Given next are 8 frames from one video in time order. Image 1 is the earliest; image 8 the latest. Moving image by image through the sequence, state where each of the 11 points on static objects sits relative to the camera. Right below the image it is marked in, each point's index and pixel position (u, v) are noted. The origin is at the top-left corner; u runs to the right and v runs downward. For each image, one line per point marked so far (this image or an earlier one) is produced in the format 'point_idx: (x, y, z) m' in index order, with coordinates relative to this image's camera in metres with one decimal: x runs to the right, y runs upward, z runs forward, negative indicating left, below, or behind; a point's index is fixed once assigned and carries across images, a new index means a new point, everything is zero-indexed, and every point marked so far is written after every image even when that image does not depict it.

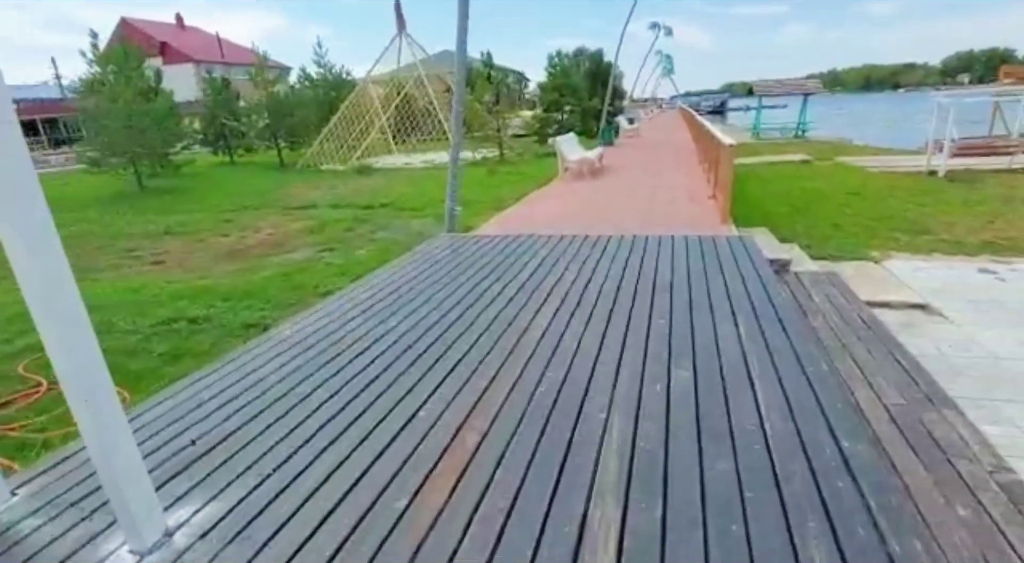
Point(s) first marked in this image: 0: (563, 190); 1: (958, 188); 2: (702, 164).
0: (+1.0, +1.7, +9.9) m
1: (+10.0, +2.1, +11.7) m
2: (+4.0, +2.3, +10.8) m
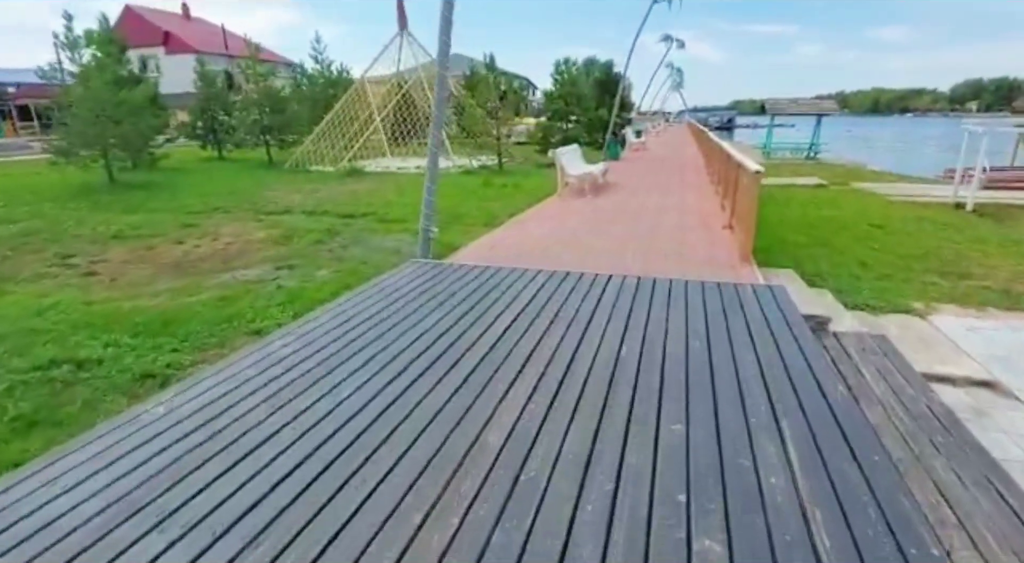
0: (+0.9, +1.2, +8.9) m
1: (+9.9, +1.1, +10.7) m
2: (+3.9, +1.7, +9.8) m
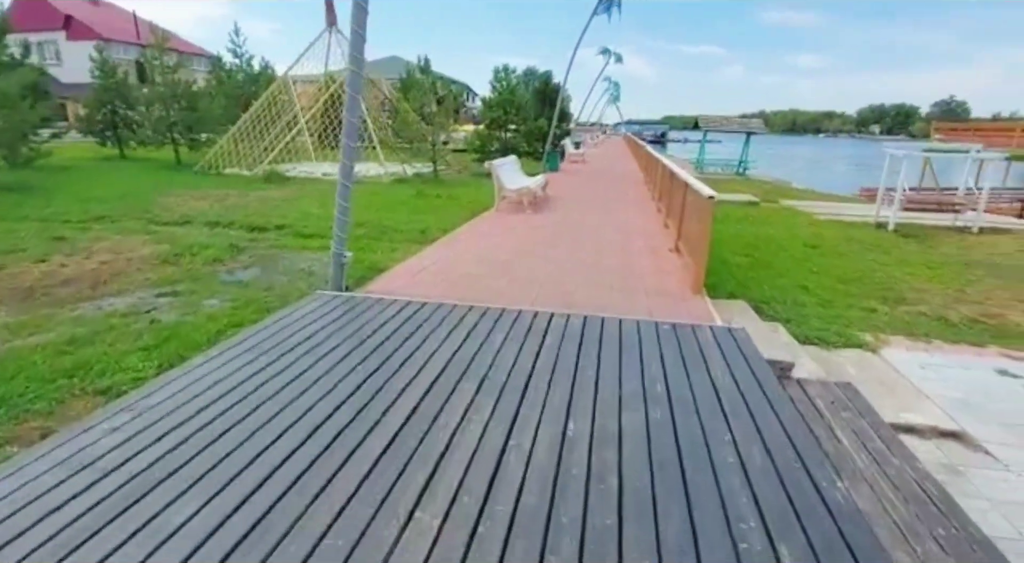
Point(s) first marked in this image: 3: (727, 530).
0: (-0.2, +0.9, +8.3) m
1: (+8.6, +0.7, +11.1) m
2: (+2.7, +1.3, +9.5) m
3: (+0.8, -0.9, +1.9) m
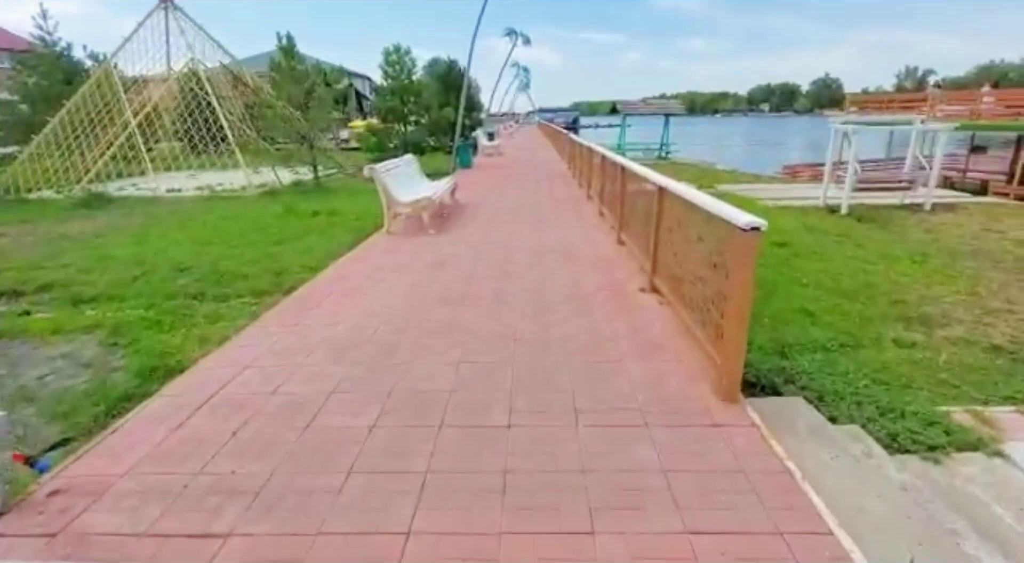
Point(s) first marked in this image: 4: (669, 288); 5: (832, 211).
0: (-1.4, +0.2, +5.7) m
1: (+6.9, +0.9, +9.7) m
2: (+1.3, +0.9, +7.3) m
3: (+0.7, -1.5, -0.4) m
4: (+1.2, -0.1, +4.0) m
5: (+7.1, +1.6, +11.6) m
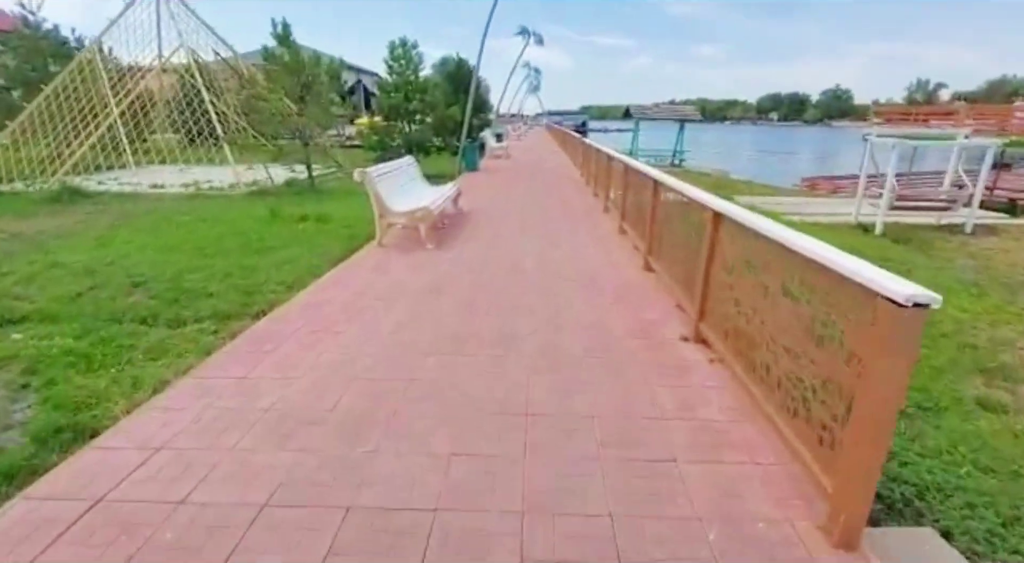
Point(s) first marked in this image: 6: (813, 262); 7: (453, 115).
0: (-1.3, 0.0, +4.8) m
1: (+7.0, +0.4, +8.8) m
2: (+1.4, +0.6, +6.5) m
3: (+0.7, -1.8, -1.3) m
4: (+1.3, -0.4, +3.1) m
5: (+7.3, +1.1, +10.7) m
6: (+1.2, +0.1, +2.1) m
7: (-1.9, +5.4, +16.9) m
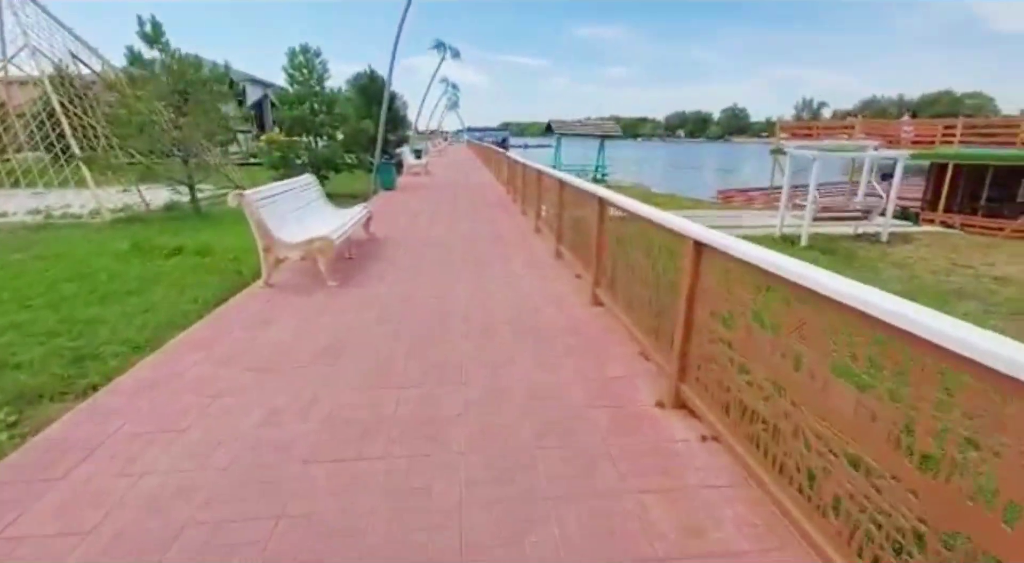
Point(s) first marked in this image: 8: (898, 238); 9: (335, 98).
0: (-1.8, -0.4, +3.7) m
1: (+5.8, +0.2, +8.8) m
2: (+0.6, +0.3, +5.7) m
3: (+1.0, -1.9, -2.2) m
4: (+0.9, -0.6, +2.3) m
5: (+5.8, +0.8, +10.7) m
6: (+1.0, -0.1, +1.3) m
7: (-4.3, +4.6, +15.6) m
8: (+8.3, +0.9, +11.2) m
9: (-4.9, +5.1, +14.6) m
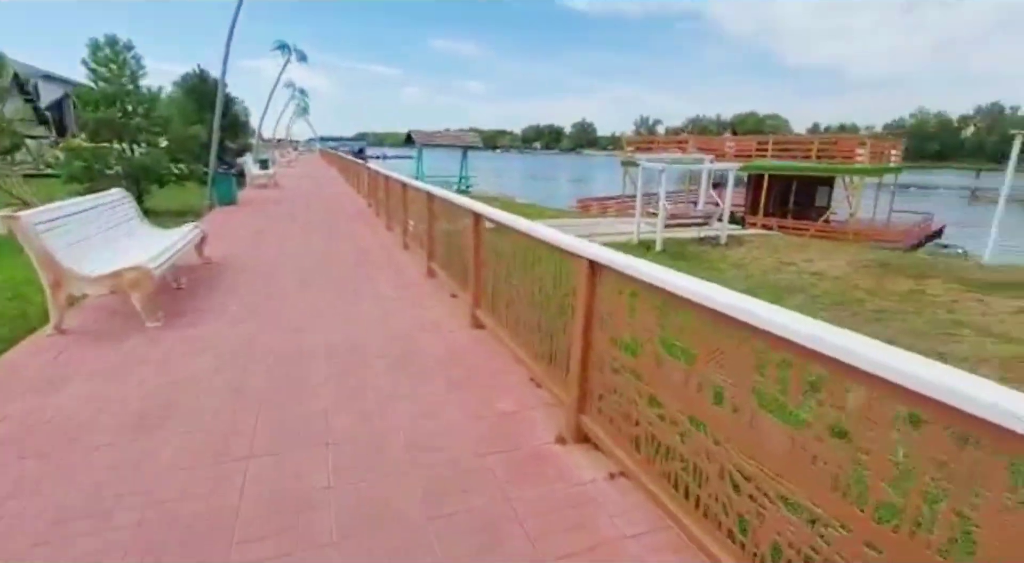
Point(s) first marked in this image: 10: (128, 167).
0: (-2.5, -0.7, +2.7) m
1: (+3.5, +0.2, +9.6) m
2: (-0.7, +0.1, +5.3) m
3: (+1.8, -1.9, -2.2) m
4: (+0.5, -0.7, +2.1) m
5: (+3.0, +0.8, +11.5) m
6: (+0.8, -0.2, +1.2) m
7: (-8.2, +3.8, +13.8) m
8: (+5.3, +1.0, +12.6) m
9: (-8.5, +4.4, +12.6) m
10: (-8.8, +2.7, +12.1) m
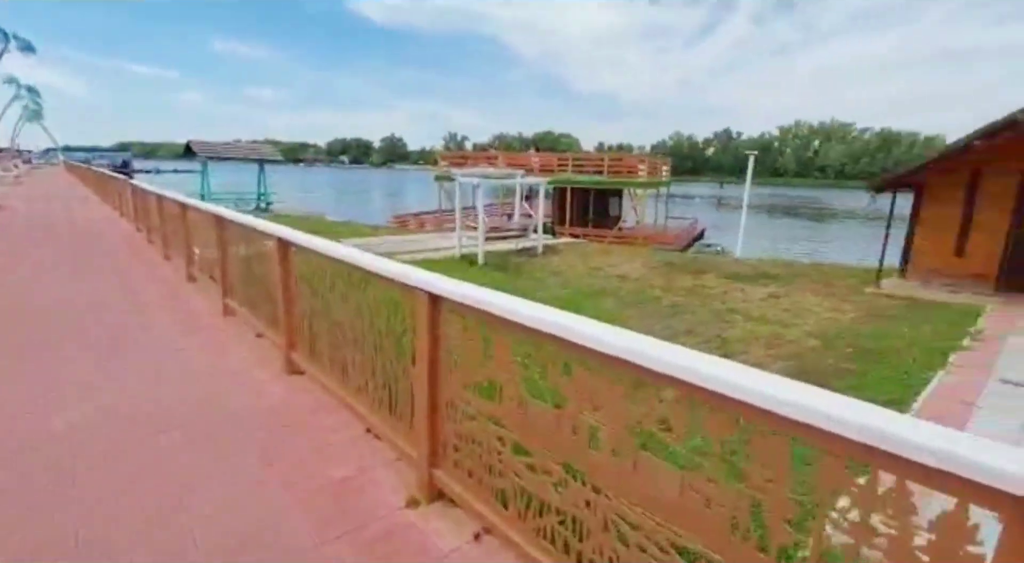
0: (-3.1, -1.0, +1.4) m
1: (+0.3, 0.0, +10.0) m
2: (-2.3, -0.2, +4.5) m
3: (+2.7, -1.8, -1.8) m
4: (-0.1, -0.8, +1.9) m
5: (-0.9, +0.5, +11.5) m
6: (+0.5, -0.3, +1.1) m
7: (-12.5, +2.7, +10.0) m
8: (+0.9, +0.8, +13.3) m
9: (-12.4, +3.2, +8.8) m
10: (-12.4, +1.5, +8.2) m
